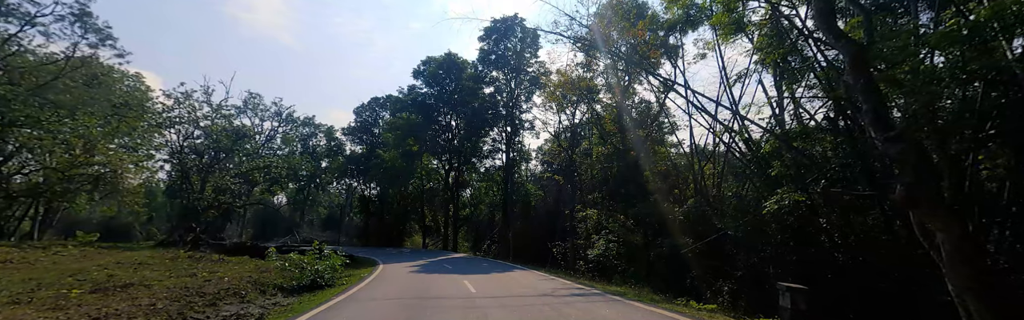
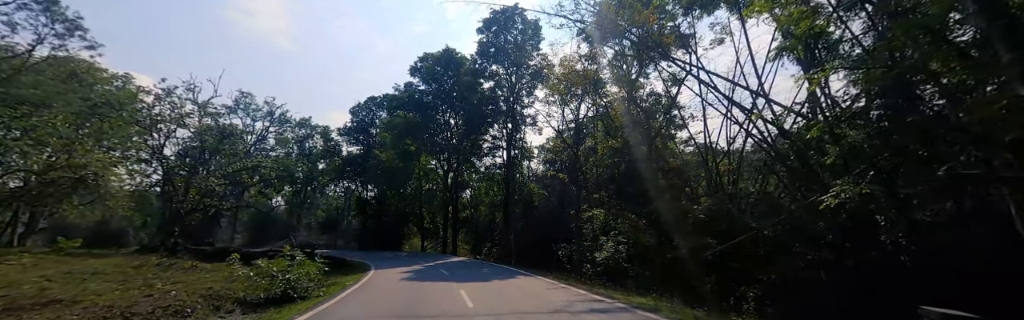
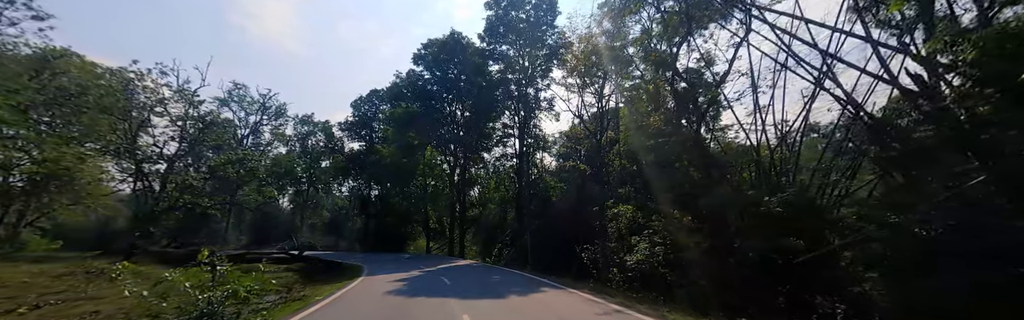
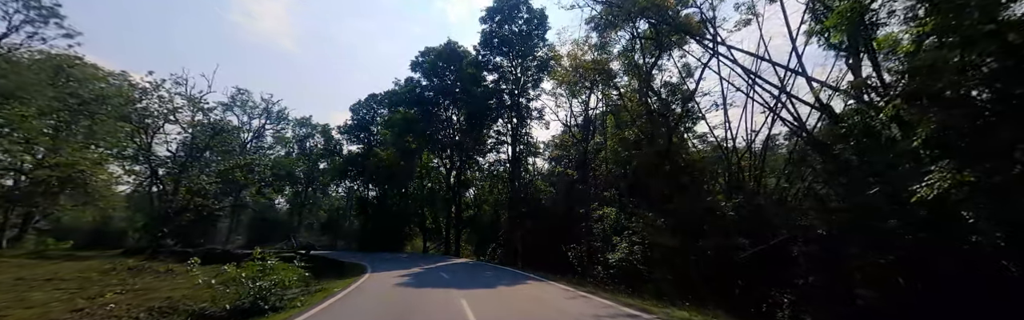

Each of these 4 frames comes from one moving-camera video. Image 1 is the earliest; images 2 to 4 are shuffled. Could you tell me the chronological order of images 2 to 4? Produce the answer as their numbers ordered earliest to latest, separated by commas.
2, 4, 3
